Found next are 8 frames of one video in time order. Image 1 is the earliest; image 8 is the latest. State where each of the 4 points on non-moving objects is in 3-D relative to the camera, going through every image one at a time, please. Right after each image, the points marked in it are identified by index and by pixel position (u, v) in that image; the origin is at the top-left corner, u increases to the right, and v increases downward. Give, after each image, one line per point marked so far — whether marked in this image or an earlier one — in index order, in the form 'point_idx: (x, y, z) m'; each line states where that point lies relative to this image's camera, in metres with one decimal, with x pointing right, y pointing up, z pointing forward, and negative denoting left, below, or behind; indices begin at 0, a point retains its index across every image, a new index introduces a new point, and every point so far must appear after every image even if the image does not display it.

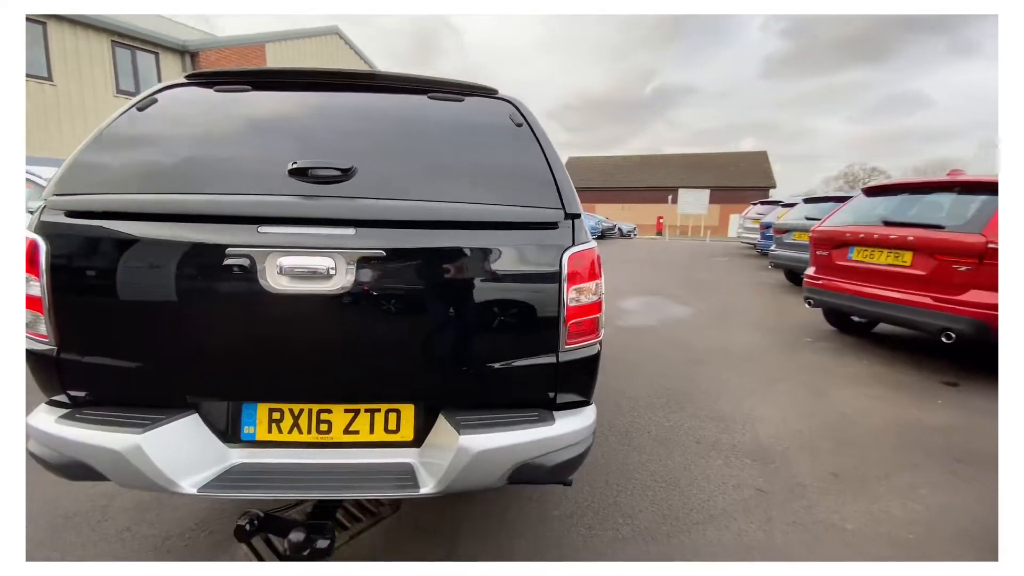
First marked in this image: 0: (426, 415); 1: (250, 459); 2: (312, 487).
0: (-0.3, -0.4, +1.6) m
1: (-0.9, -0.6, +1.5) m
2: (-0.7, -0.6, +1.5) m
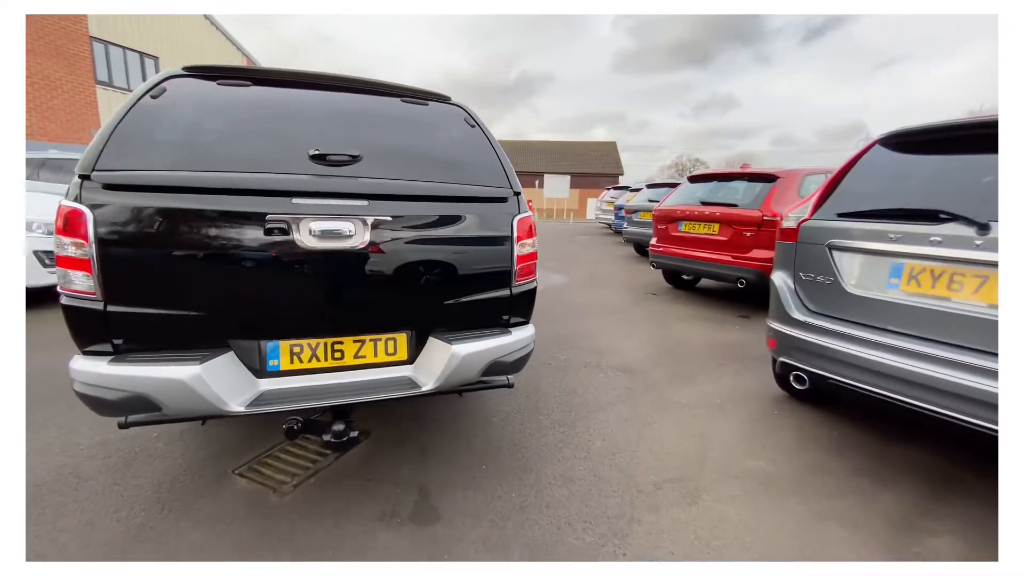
0: (-0.5, -0.2, +2.1) m
1: (-1.0, -0.4, +1.9) m
2: (-0.8, -0.5, +1.9) m
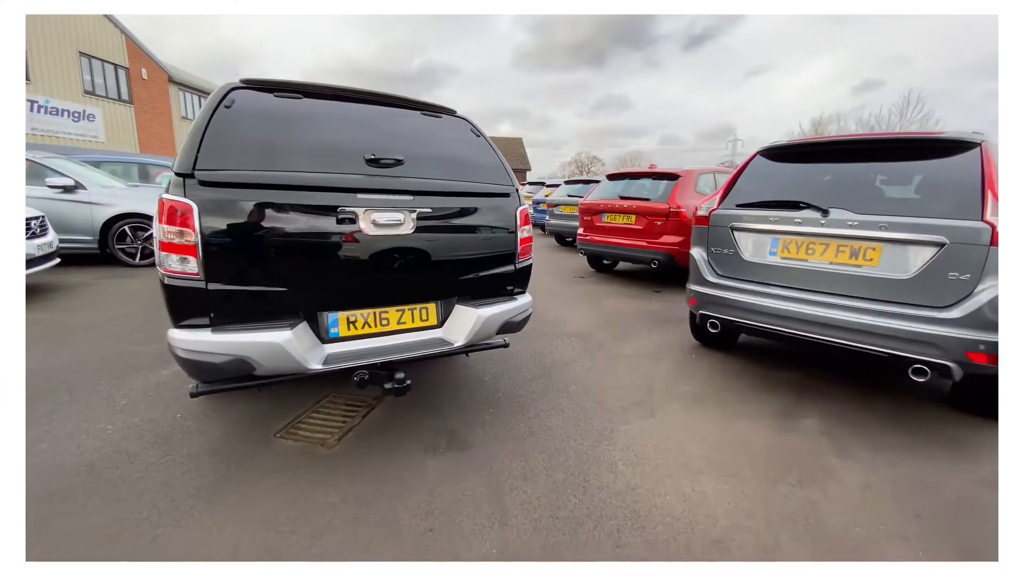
0: (-0.4, -0.1, +2.7) m
1: (-0.9, -0.3, +2.3) m
2: (-0.7, -0.4, +2.4) m
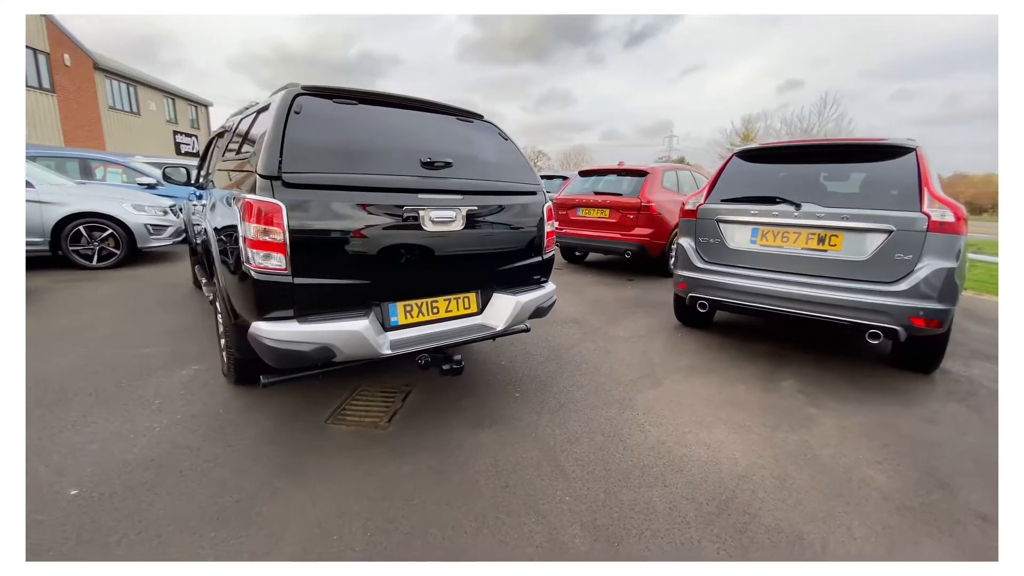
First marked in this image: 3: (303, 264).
0: (-0.2, -0.1, +2.9) m
1: (-0.6, -0.3, +2.6) m
2: (-0.4, -0.3, +2.7) m
3: (-1.0, +0.1, +2.2) m
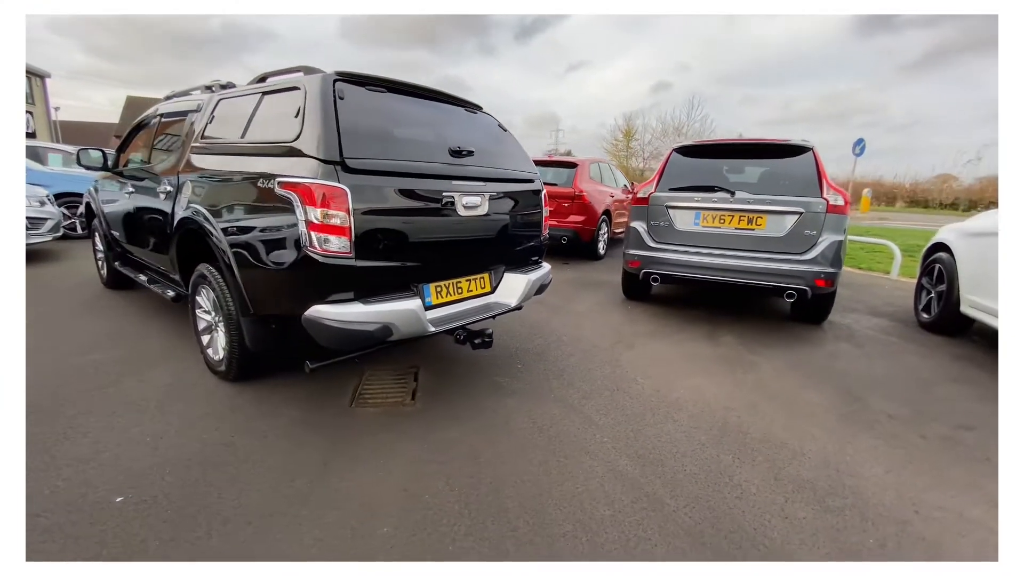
0: (-0.1, +0.1, +3.2) m
1: (-0.4, -0.1, +2.7) m
2: (-0.3, -0.2, +2.9) m
3: (-0.8, +0.2, +2.3) m
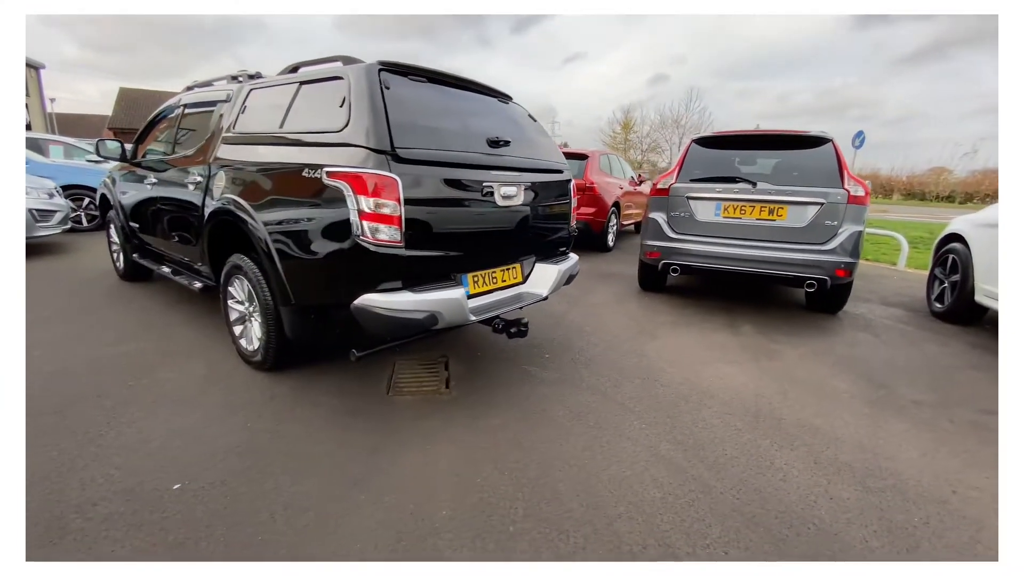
0: (+0.1, +0.2, +3.2) m
1: (-0.2, -0.1, +2.8) m
2: (0.0, -0.1, +2.9) m
3: (-0.5, +0.3, +2.3) m
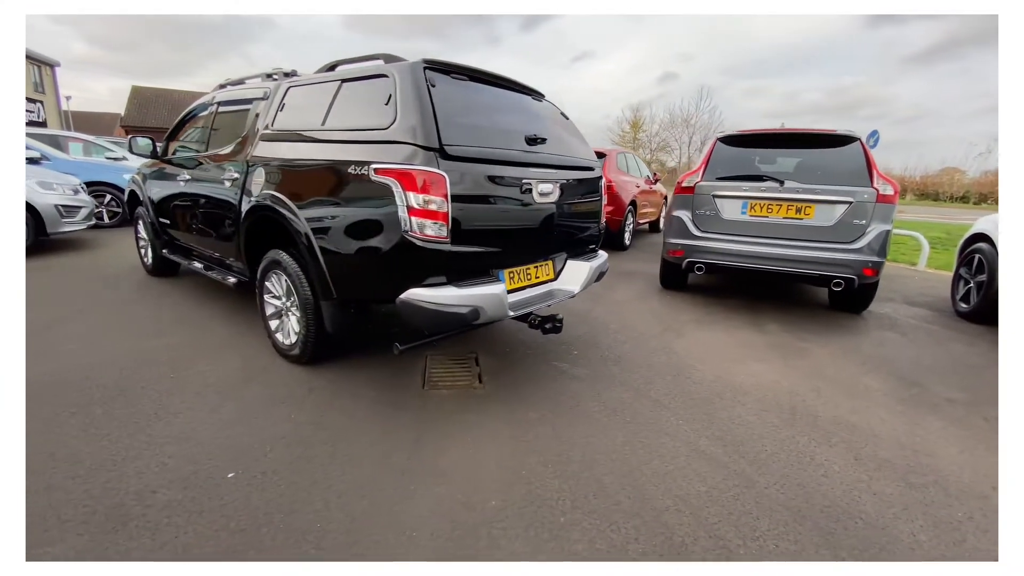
0: (+0.4, +0.2, +3.2) m
1: (0.0, -0.1, +2.8) m
2: (+0.2, -0.1, +2.9) m
3: (-0.3, +0.3, +2.4) m
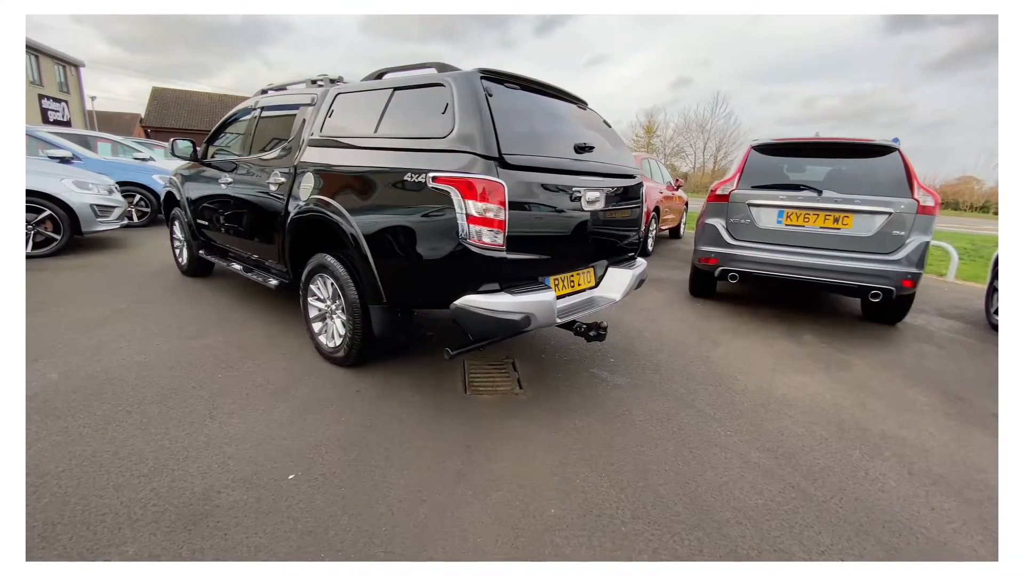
0: (+0.7, +0.1, +3.3) m
1: (+0.3, -0.1, +2.8) m
2: (+0.5, -0.1, +2.9) m
3: (0.0, +0.3, +2.4) m
